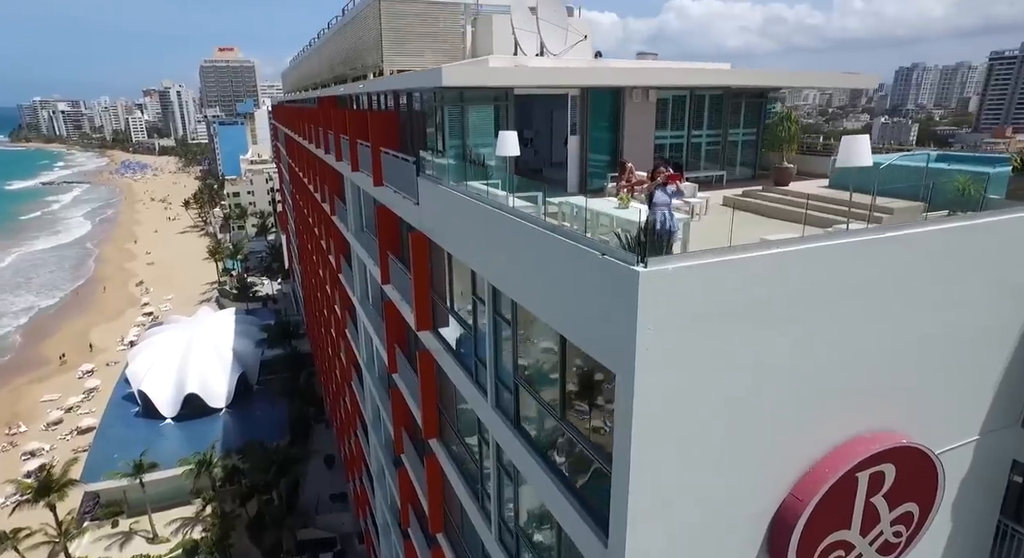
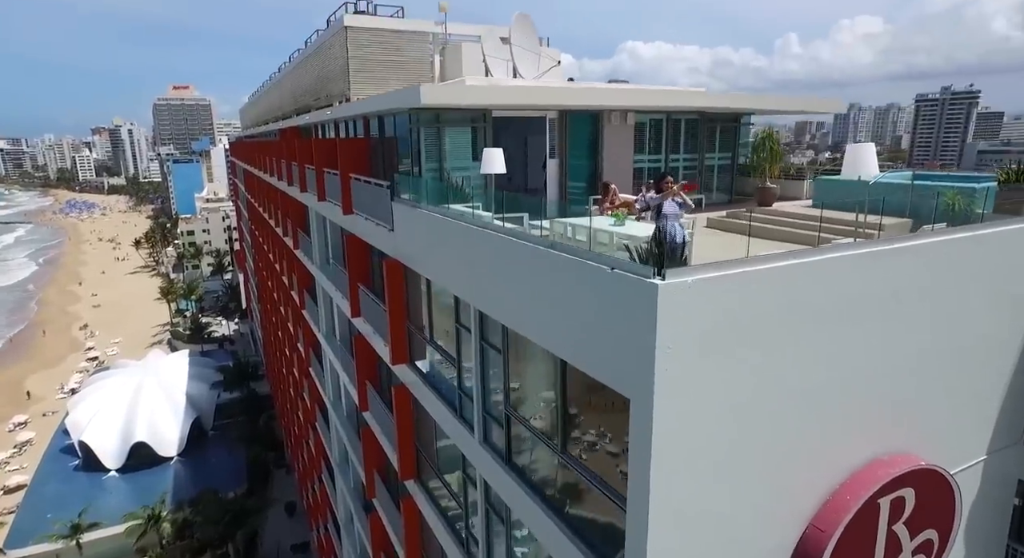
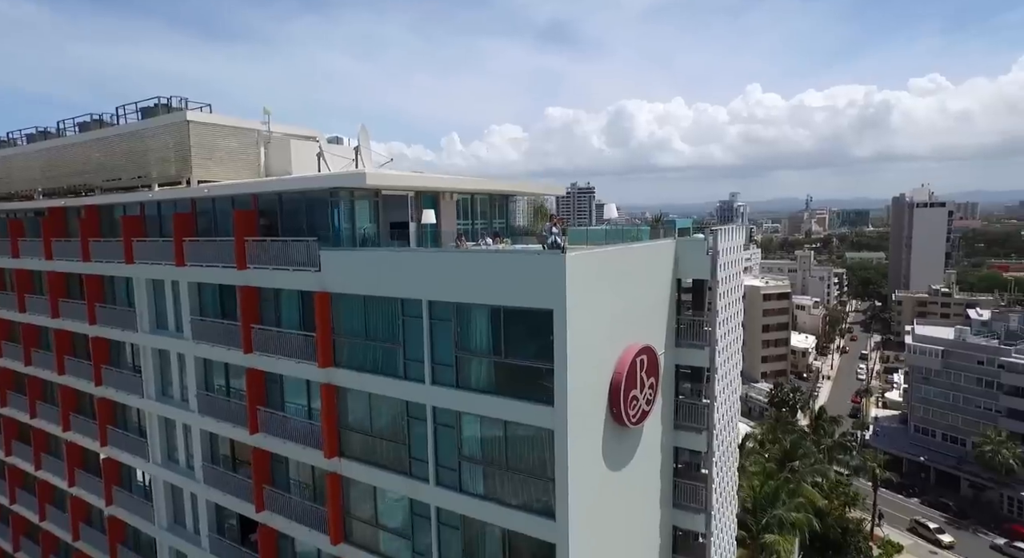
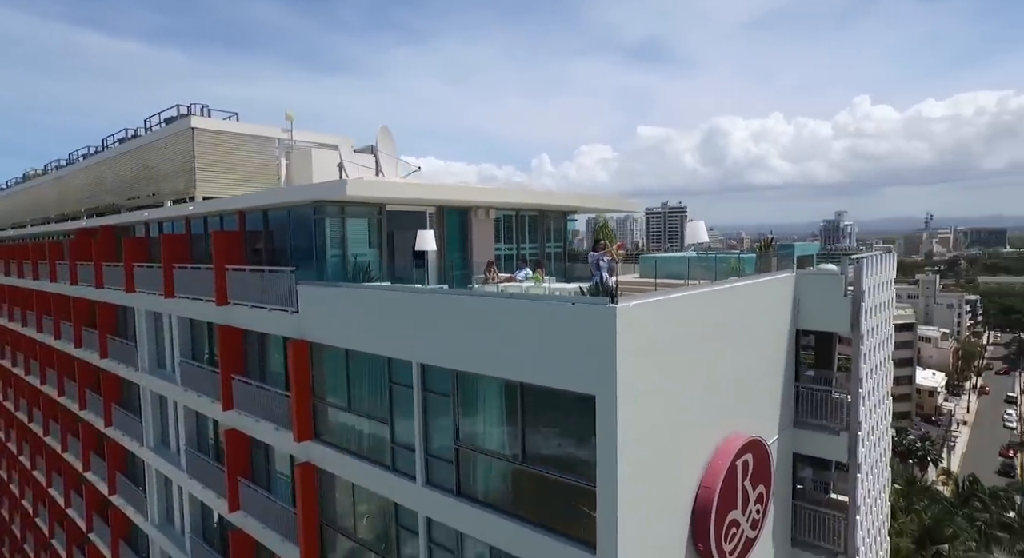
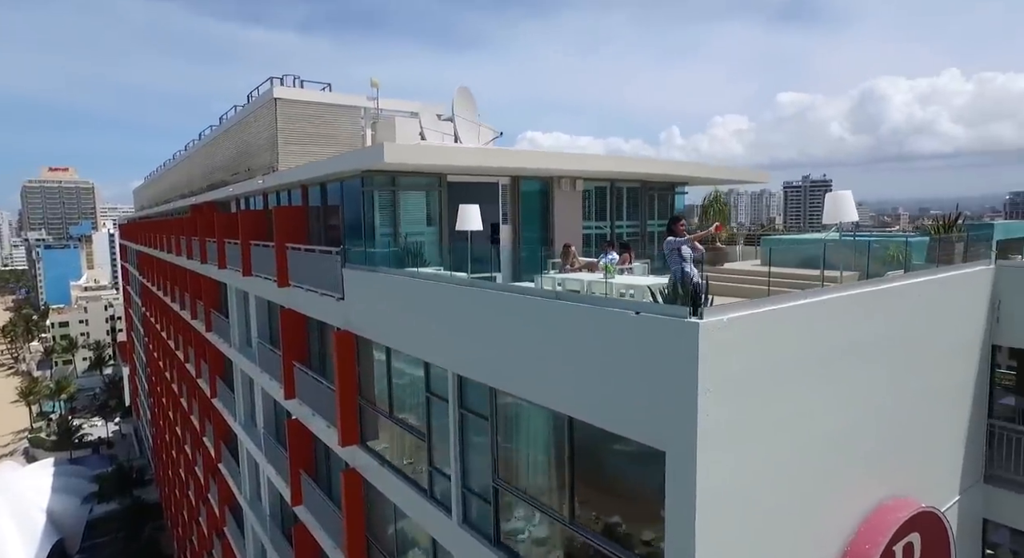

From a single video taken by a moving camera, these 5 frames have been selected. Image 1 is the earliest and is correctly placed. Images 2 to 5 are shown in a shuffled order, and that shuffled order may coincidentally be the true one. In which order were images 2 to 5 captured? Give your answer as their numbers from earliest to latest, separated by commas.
2, 5, 4, 3
